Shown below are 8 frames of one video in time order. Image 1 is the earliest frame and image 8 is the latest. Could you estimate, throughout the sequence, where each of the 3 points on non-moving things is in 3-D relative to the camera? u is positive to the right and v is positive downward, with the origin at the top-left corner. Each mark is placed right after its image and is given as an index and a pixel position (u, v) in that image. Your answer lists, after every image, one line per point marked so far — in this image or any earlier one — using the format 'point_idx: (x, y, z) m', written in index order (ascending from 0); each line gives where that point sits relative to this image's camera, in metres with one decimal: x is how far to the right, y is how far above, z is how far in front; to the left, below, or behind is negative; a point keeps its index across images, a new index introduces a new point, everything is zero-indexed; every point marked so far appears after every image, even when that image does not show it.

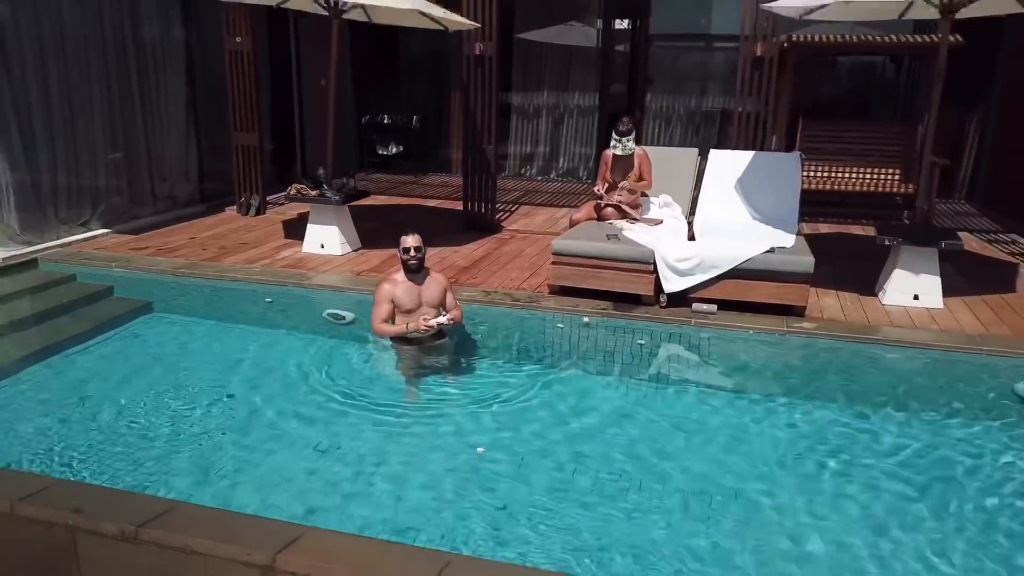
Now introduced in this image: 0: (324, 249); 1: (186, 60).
0: (-1.0, +0.2, +6.4) m
1: (-2.1, +1.5, +7.7) m
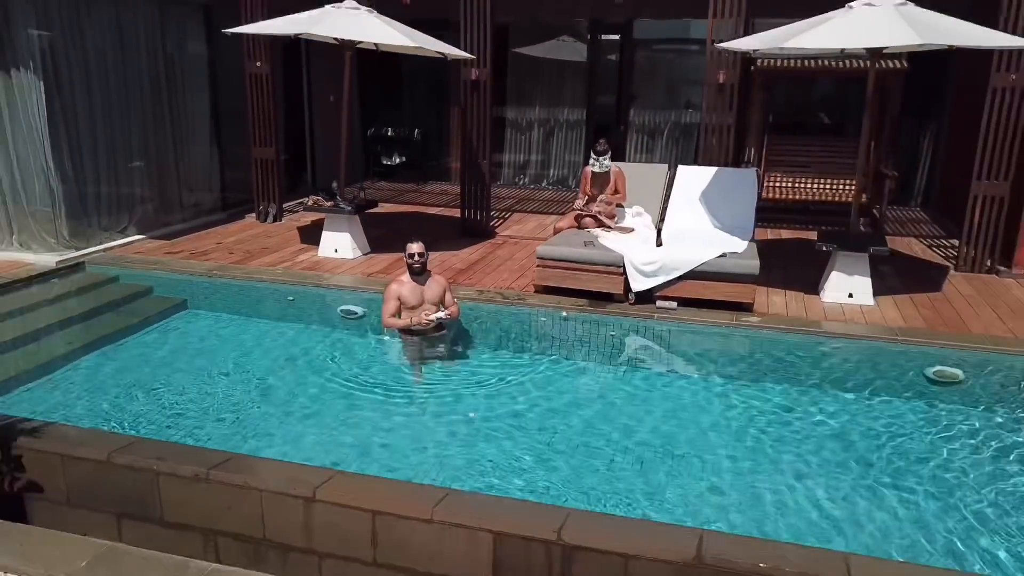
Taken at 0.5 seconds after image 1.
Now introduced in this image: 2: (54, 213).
0: (-1.1, +0.2, +7.2) m
1: (-2.2, +1.5, +8.5) m
2: (-2.7, +0.4, +6.9) m
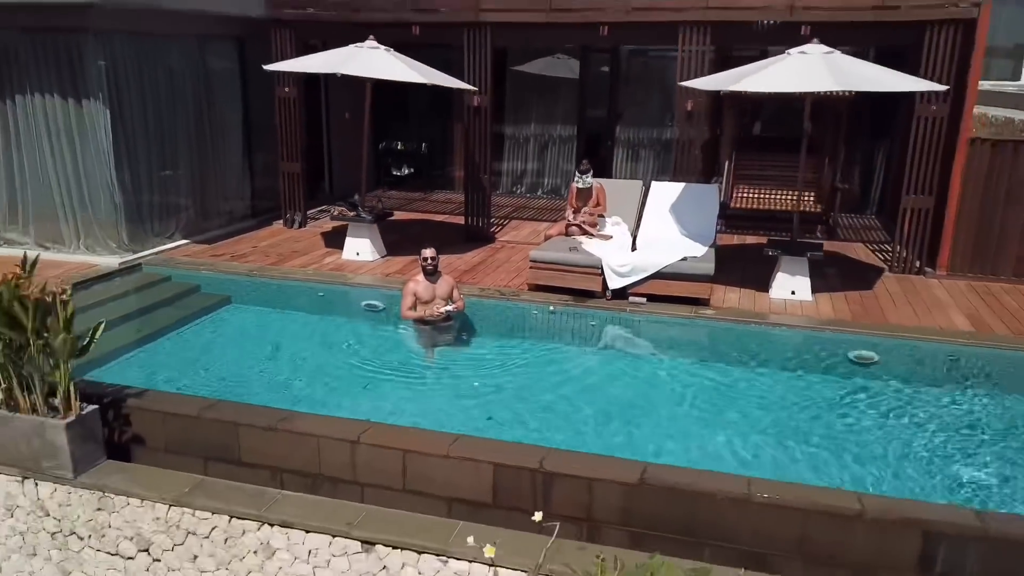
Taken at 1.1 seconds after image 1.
0: (-1.1, +0.2, +8.4) m
1: (-2.2, +1.5, +9.7) m
2: (-2.7, +0.4, +8.0) m
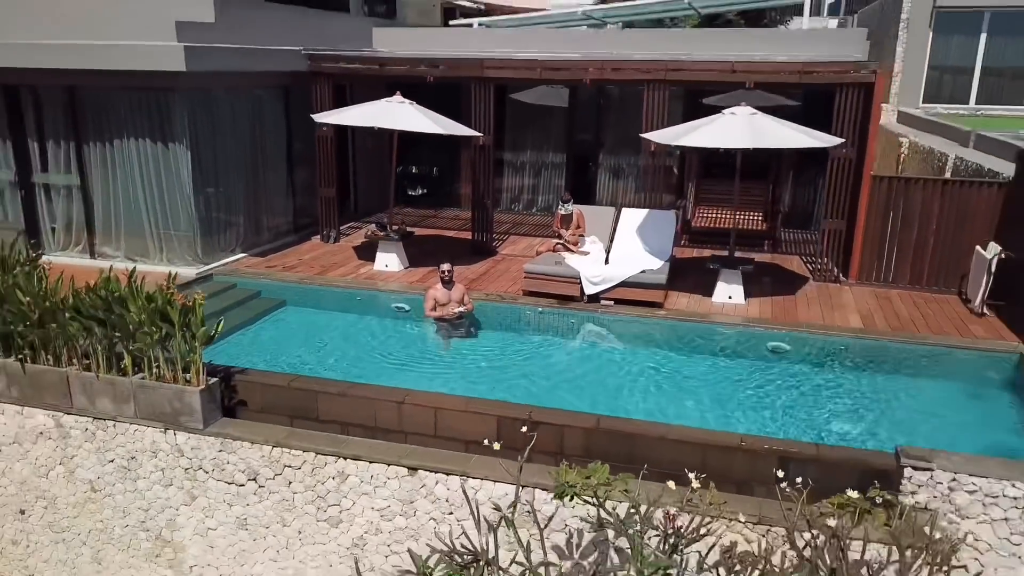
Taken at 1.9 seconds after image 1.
0: (-1.1, +0.2, +10.3) m
1: (-2.2, +1.5, +11.6) m
2: (-2.7, +0.4, +9.9) m
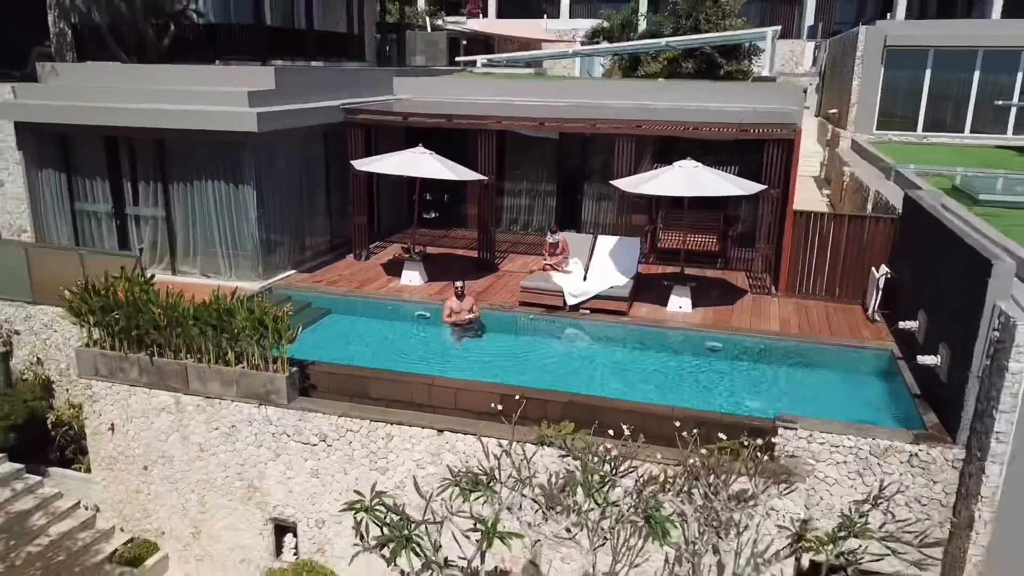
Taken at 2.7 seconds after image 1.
0: (-1.1, +0.1, +12.8) m
1: (-2.2, +1.4, +14.1) m
2: (-2.7, +0.3, +12.4) m
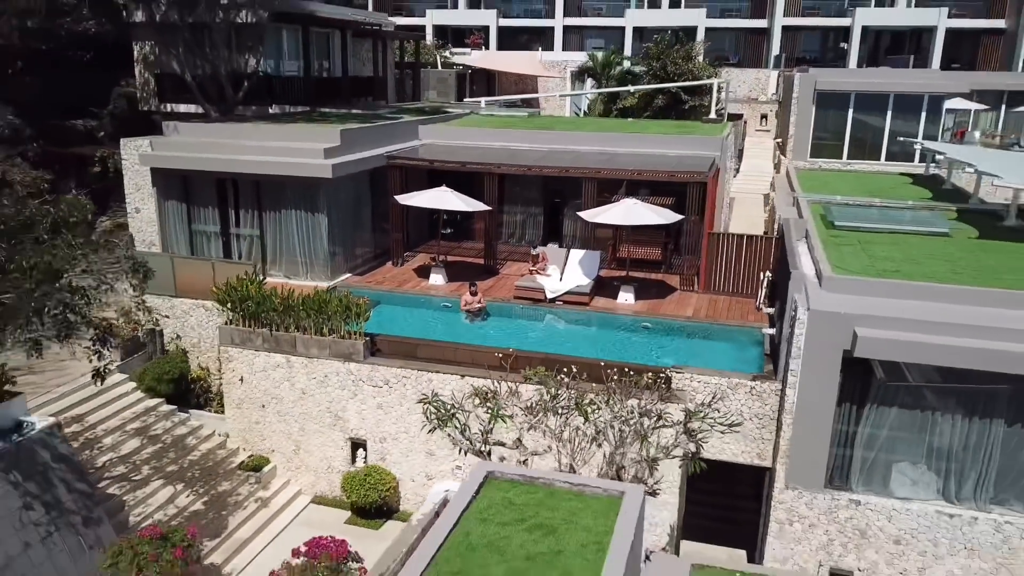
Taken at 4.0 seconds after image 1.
0: (-1.2, +0.1, +17.7) m
1: (-2.3, +1.4, +19.0) m
2: (-2.7, +0.3, +17.3) m
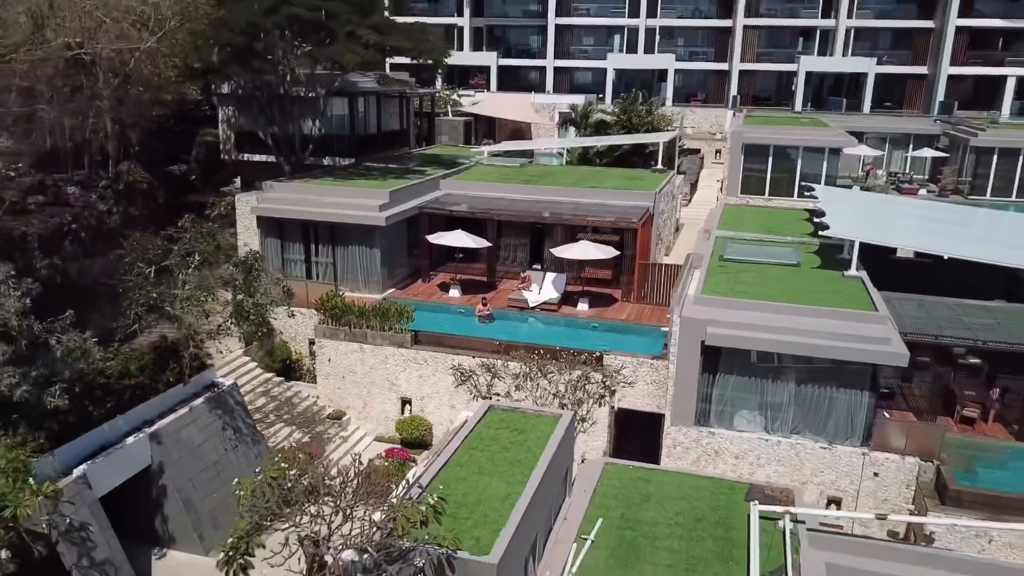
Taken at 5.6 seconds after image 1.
0: (-1.3, -0.1, +25.5) m
1: (-2.4, +1.2, +26.8) m
2: (-2.9, +0.1, +25.1) m
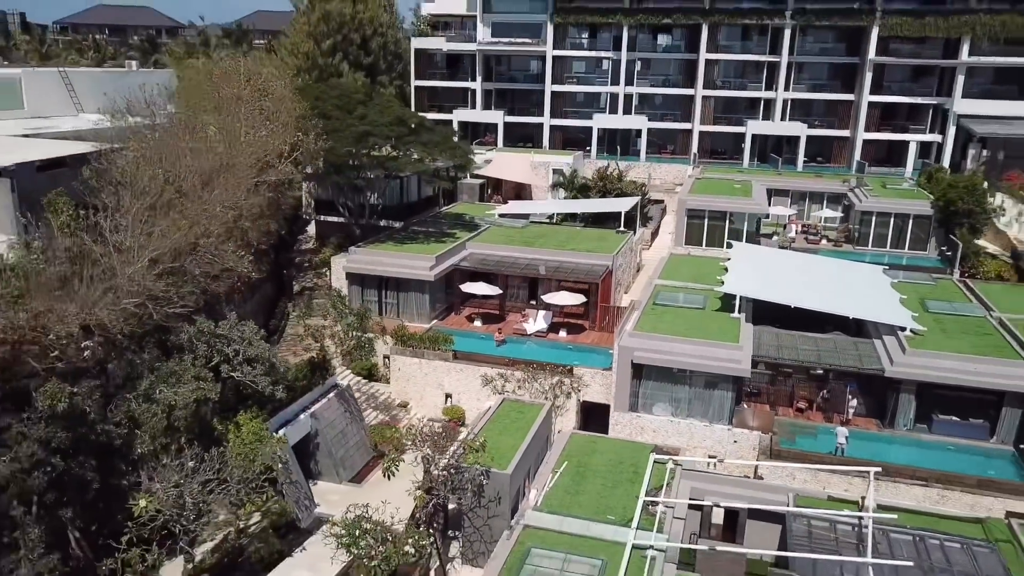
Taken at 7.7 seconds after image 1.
0: (-1.2, -1.2, +37.9) m
1: (-2.2, +0.1, +39.2) m
2: (-2.7, -1.0, +37.5) m
